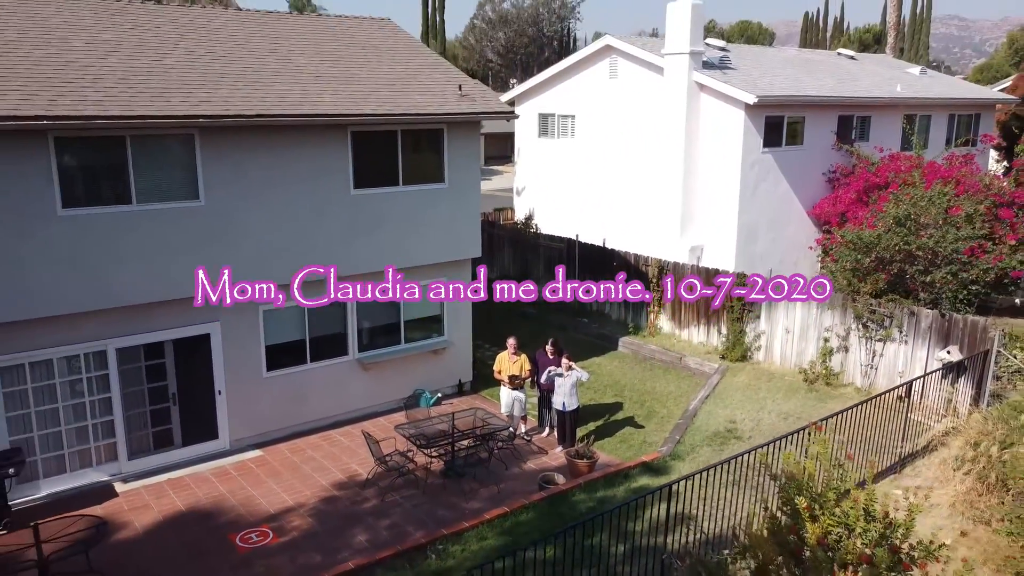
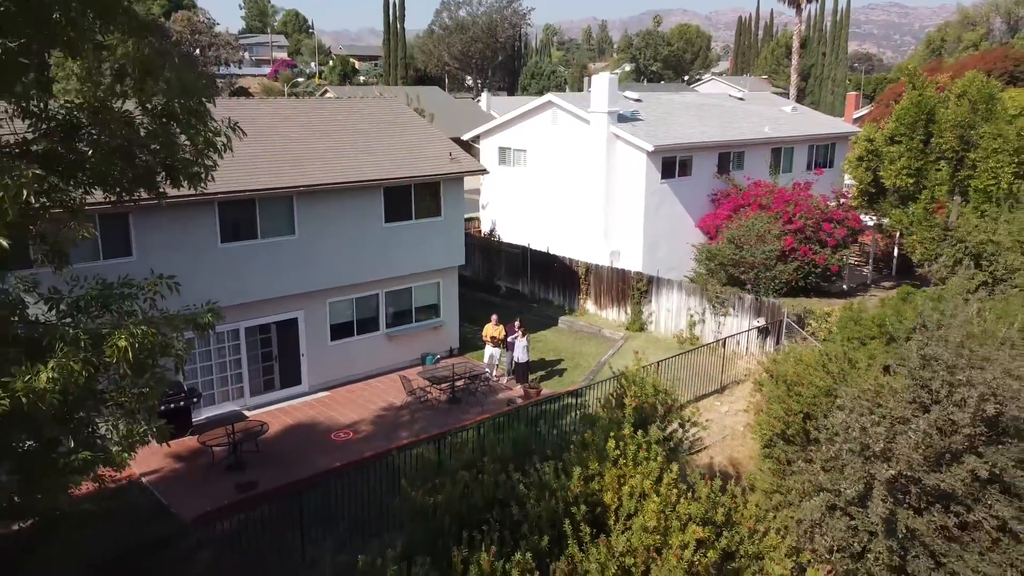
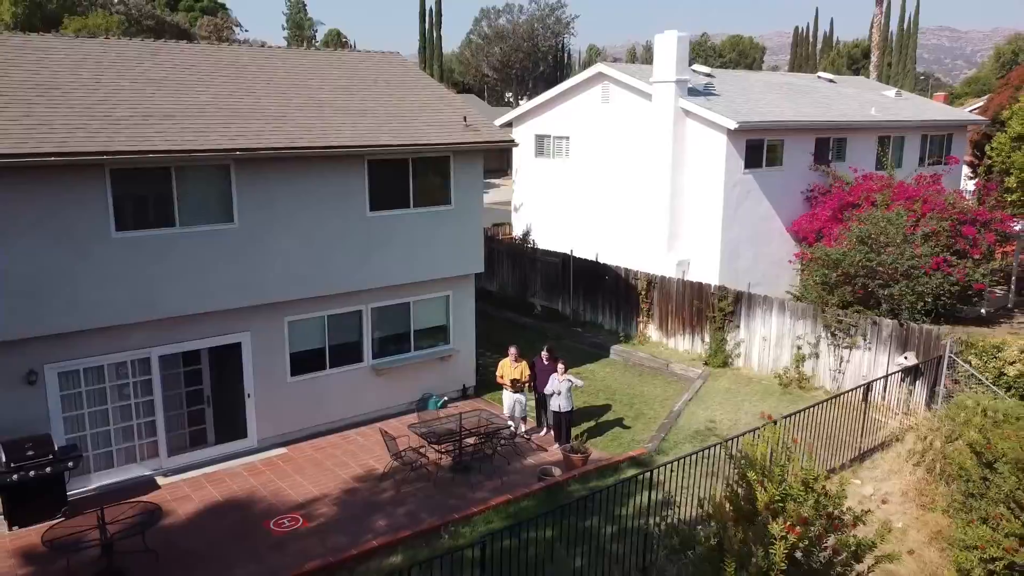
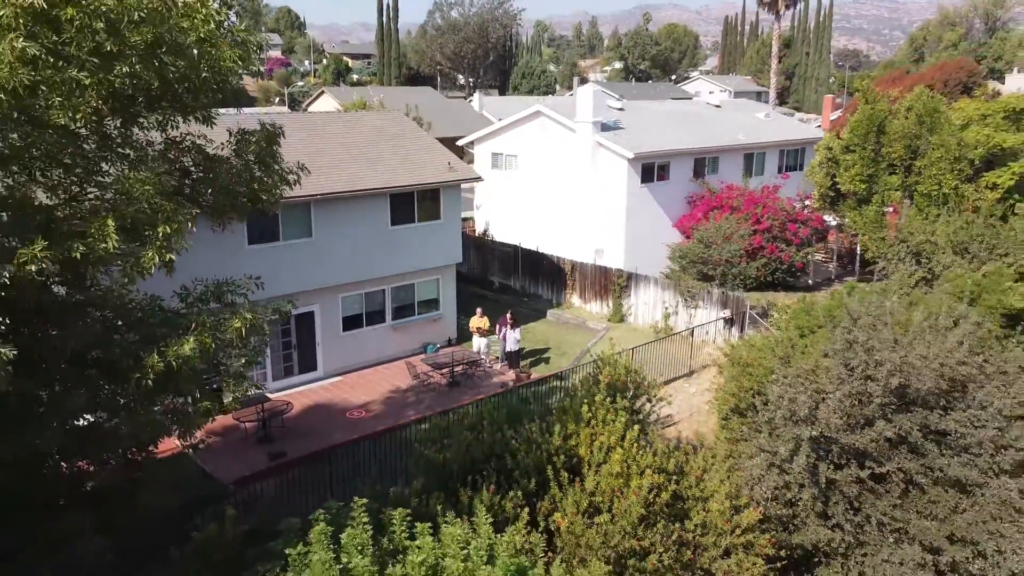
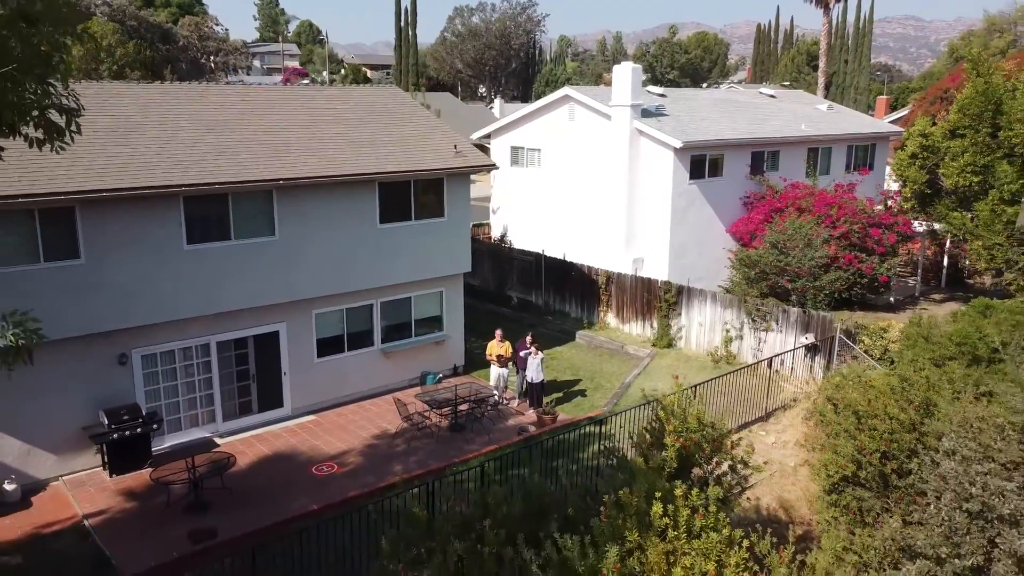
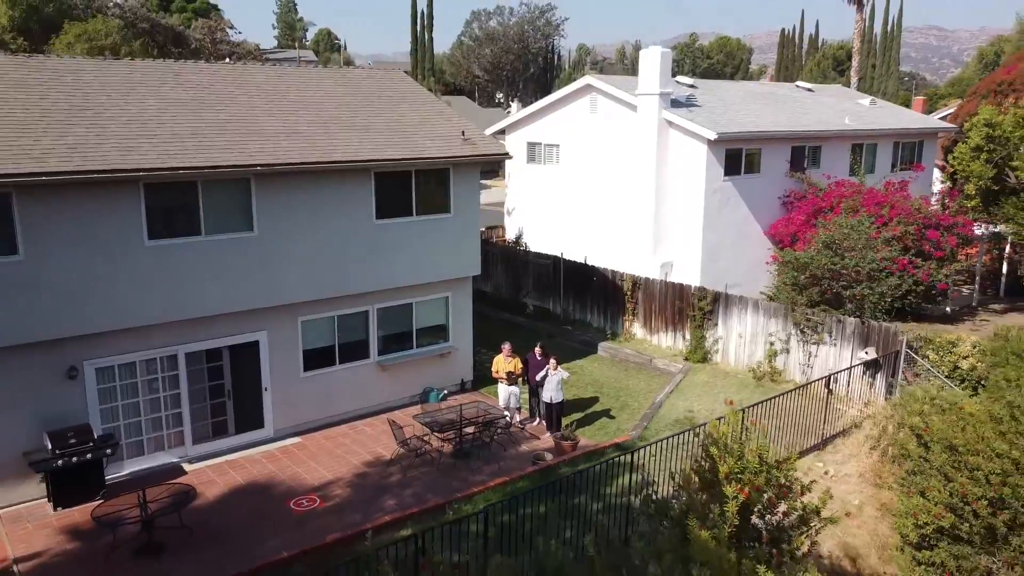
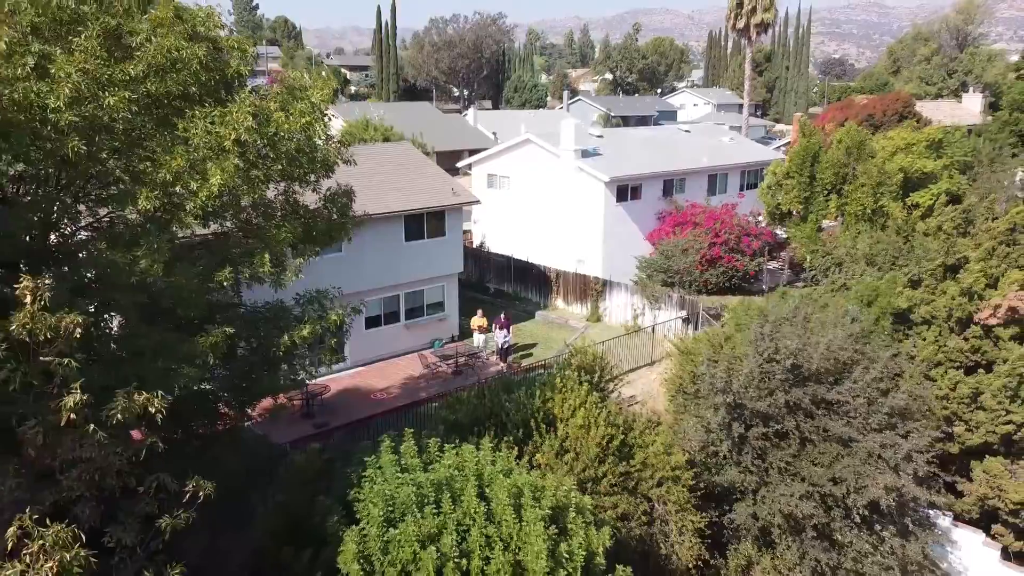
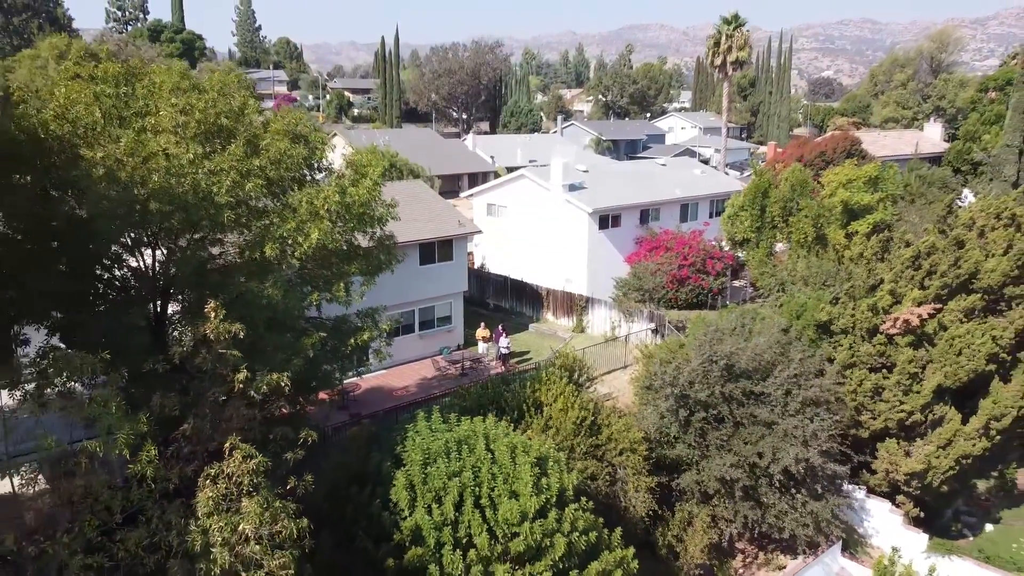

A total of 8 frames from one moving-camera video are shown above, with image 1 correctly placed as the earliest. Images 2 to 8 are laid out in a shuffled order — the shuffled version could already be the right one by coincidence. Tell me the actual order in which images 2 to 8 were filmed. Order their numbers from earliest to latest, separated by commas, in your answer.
3, 6, 5, 2, 4, 7, 8
